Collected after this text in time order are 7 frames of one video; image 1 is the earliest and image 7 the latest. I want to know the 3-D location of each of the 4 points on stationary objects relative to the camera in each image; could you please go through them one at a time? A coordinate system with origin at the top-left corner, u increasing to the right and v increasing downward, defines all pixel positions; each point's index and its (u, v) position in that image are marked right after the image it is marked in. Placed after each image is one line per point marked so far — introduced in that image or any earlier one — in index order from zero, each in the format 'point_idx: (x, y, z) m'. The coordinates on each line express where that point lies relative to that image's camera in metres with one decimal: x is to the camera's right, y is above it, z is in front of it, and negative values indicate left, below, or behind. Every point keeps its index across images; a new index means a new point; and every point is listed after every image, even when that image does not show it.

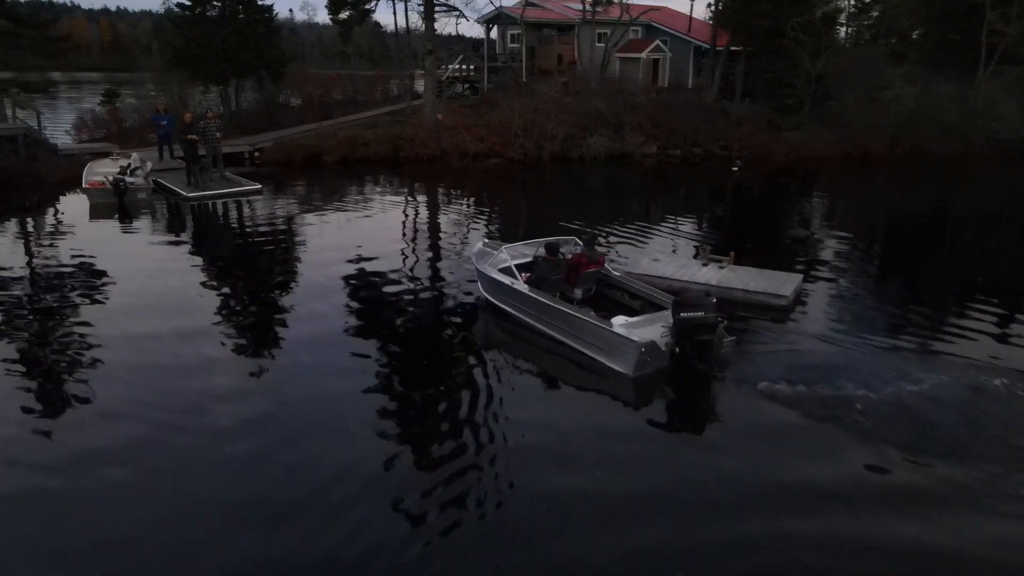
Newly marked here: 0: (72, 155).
0: (-12.1, +3.6, +20.1) m
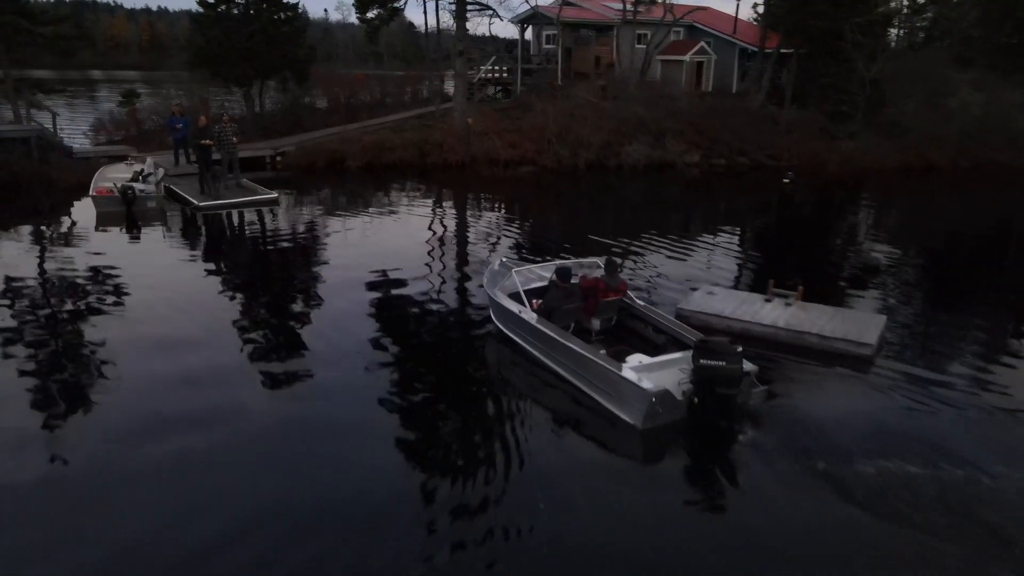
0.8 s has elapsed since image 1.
0: (-11.3, +3.4, +19.3) m
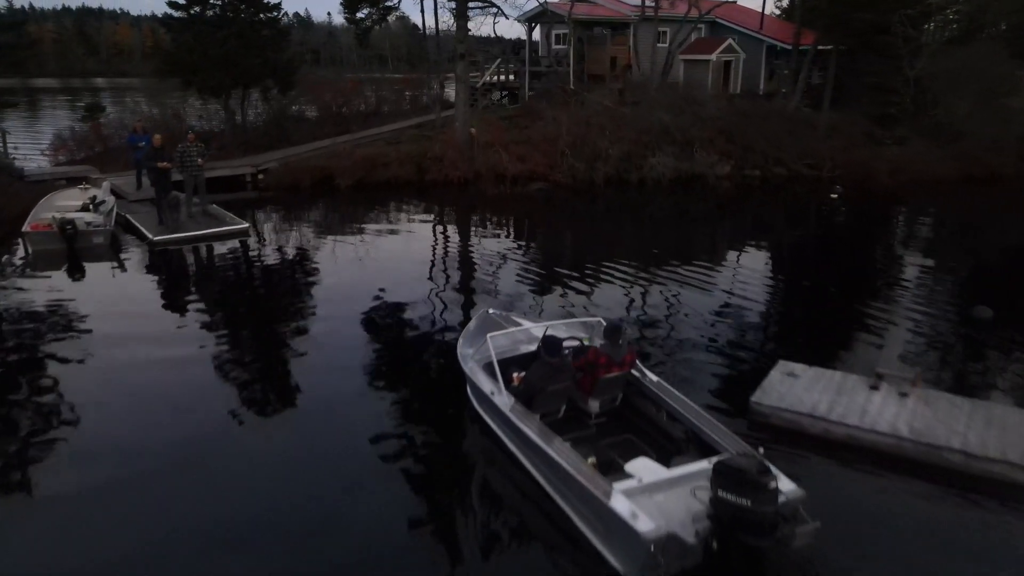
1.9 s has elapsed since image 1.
0: (-11.1, +2.5, +17.2) m
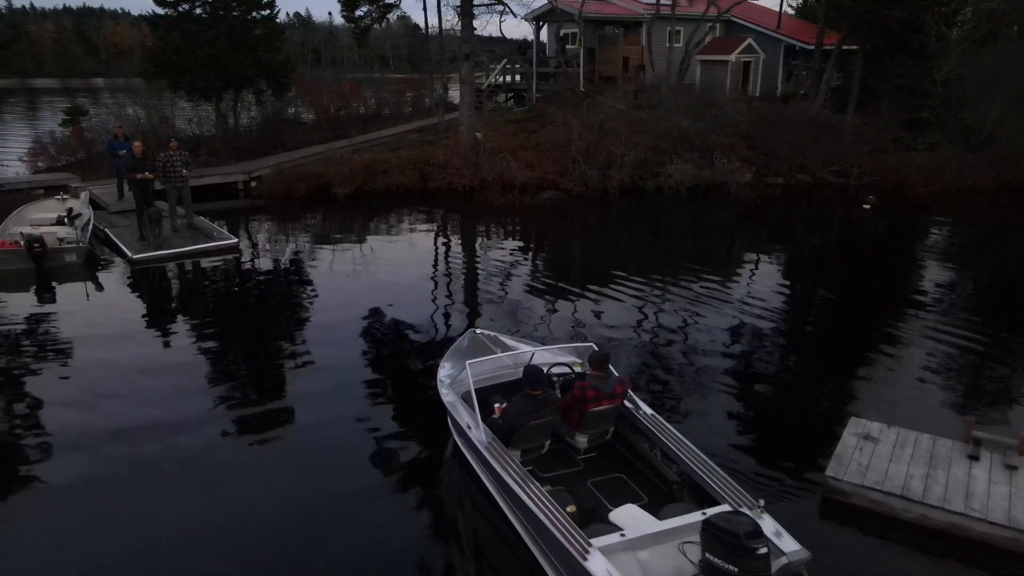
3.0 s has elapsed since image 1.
0: (-10.9, +2.1, +16.1) m
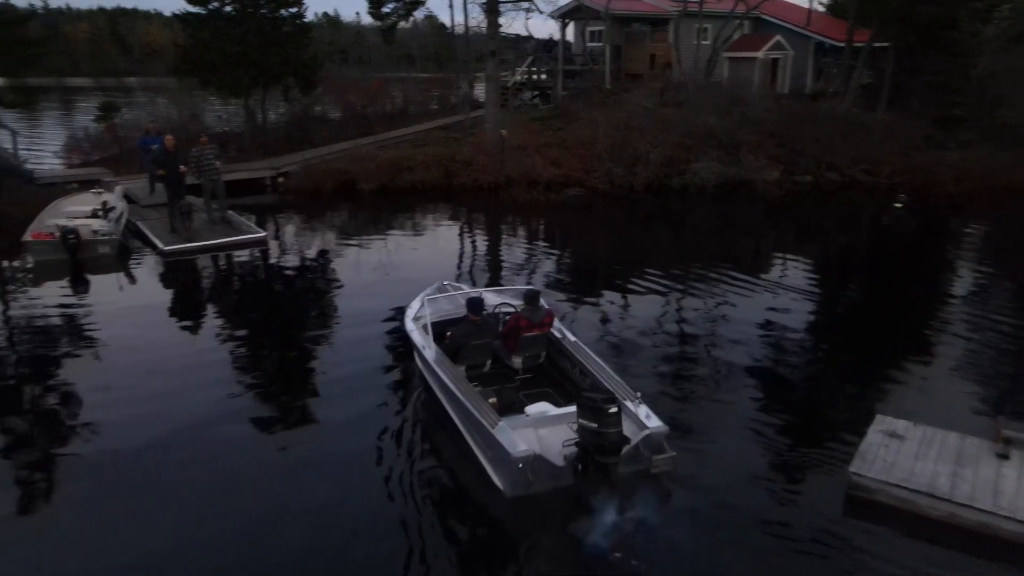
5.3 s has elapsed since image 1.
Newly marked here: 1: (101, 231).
0: (-10.3, +2.3, +16.5) m
1: (-7.3, +1.0, +13.1) m
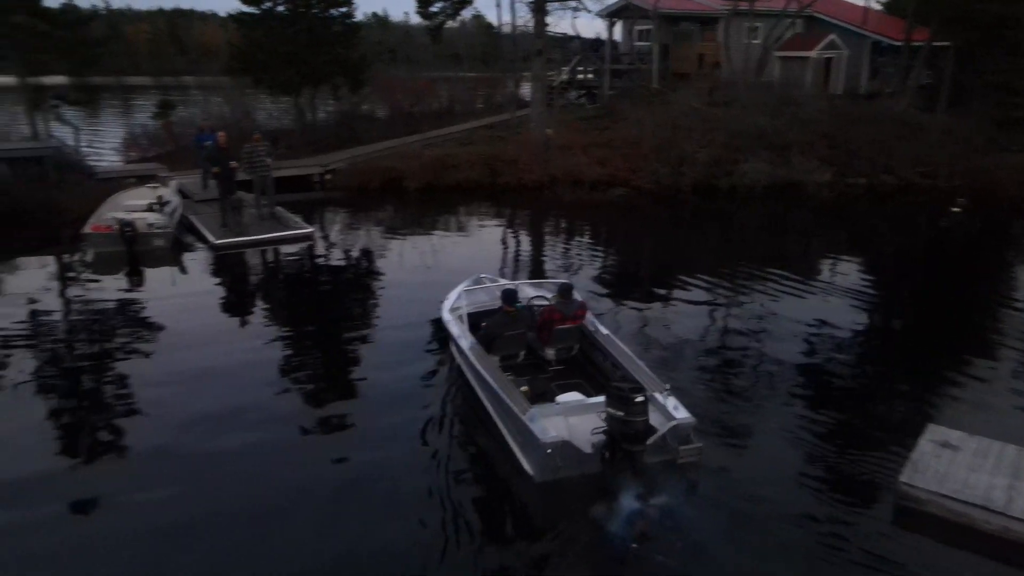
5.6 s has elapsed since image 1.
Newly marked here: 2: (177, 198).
0: (-9.3, +2.5, +17.1) m
1: (-6.5, +1.2, +13.5) m
2: (-6.9, +1.9, +15.1) m
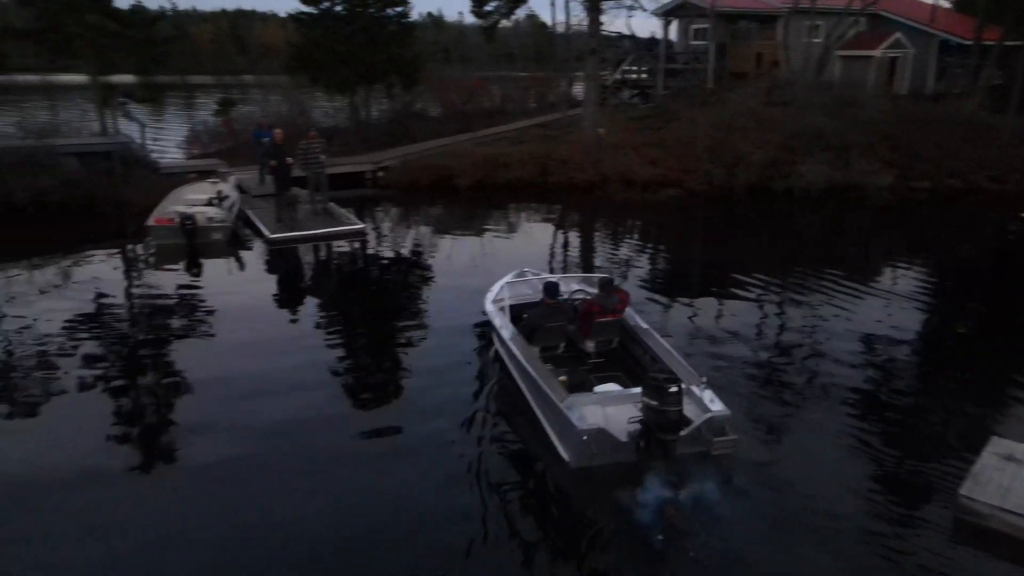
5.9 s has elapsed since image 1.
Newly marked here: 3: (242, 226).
0: (-8.1, +2.7, +17.6) m
1: (-5.6, +1.3, +13.9) m
2: (-5.9, +2.0, +15.5) m
3: (-5.6, +1.3, +15.3) m
